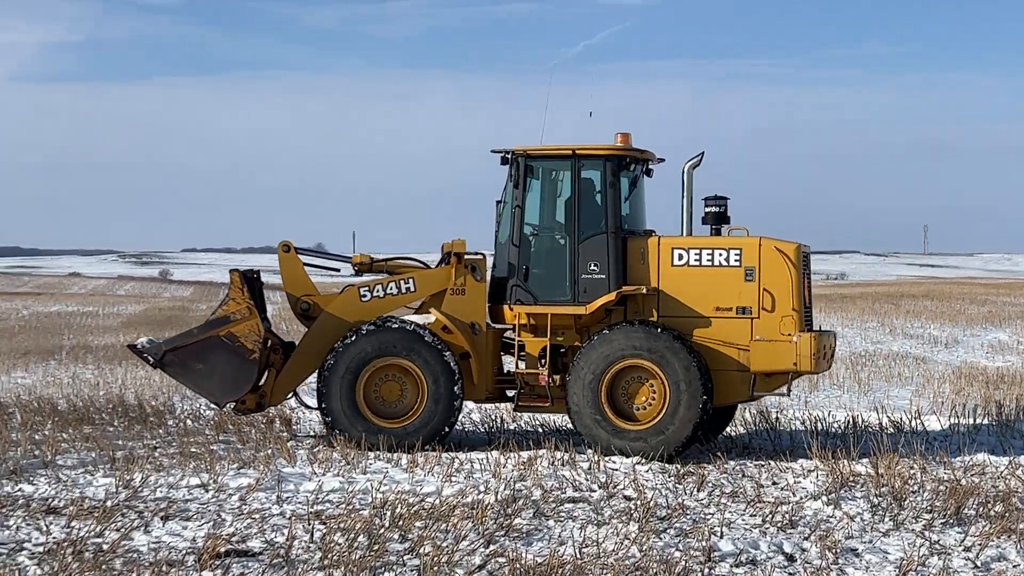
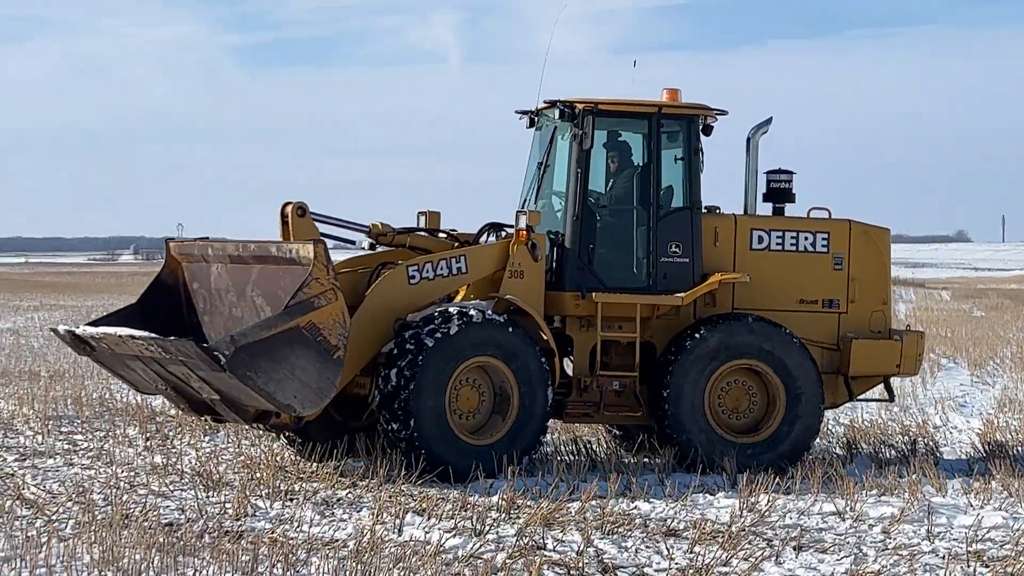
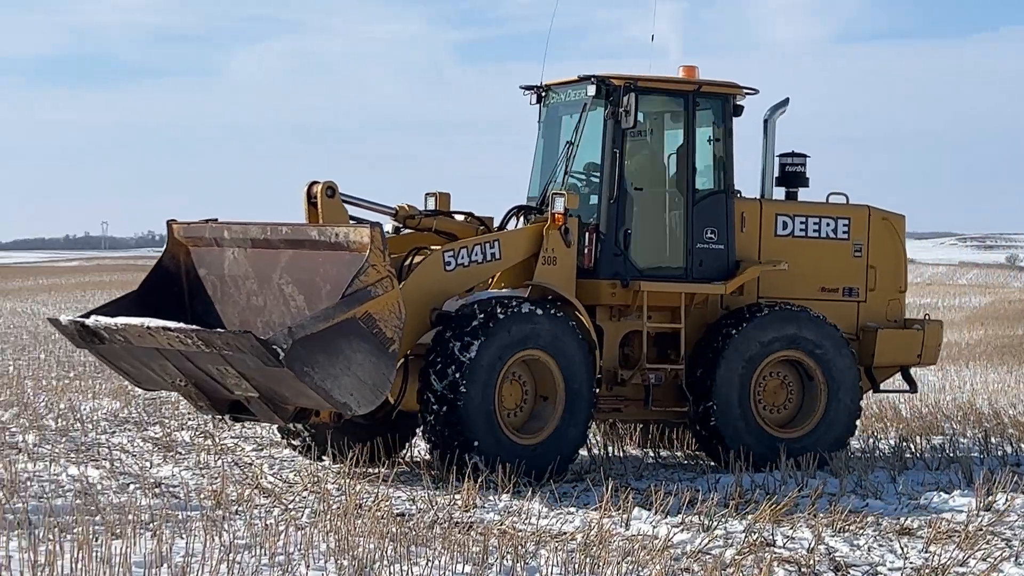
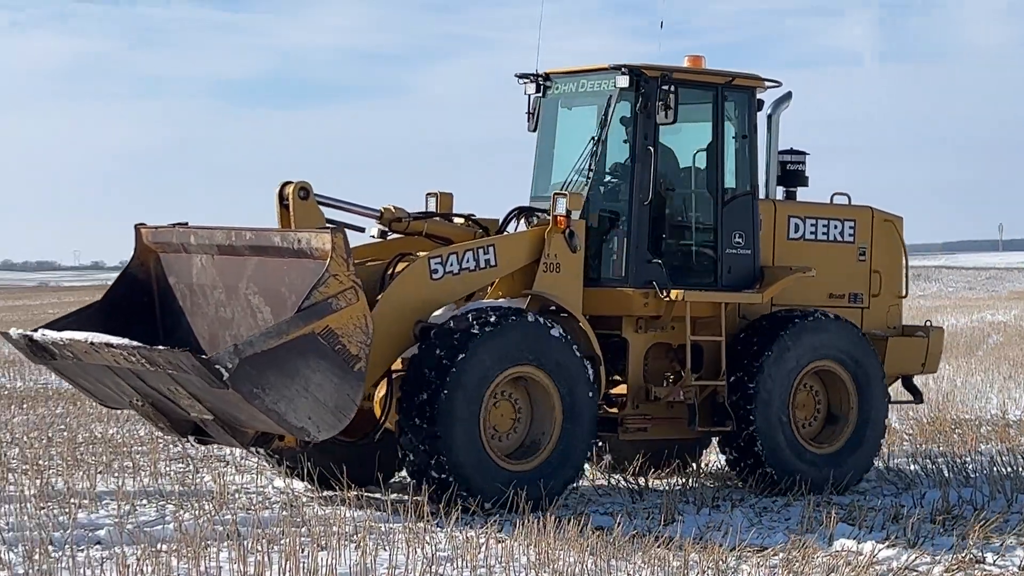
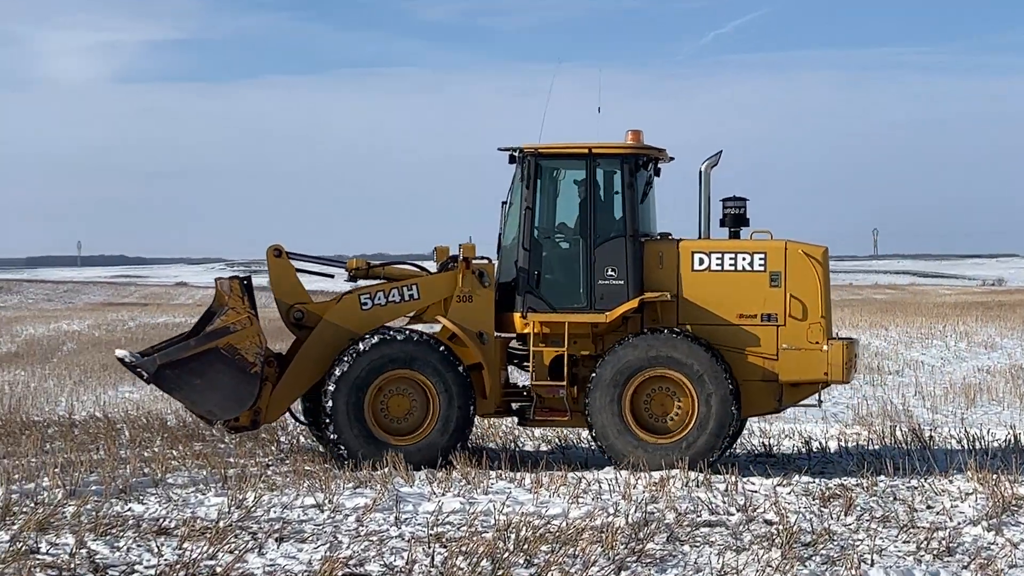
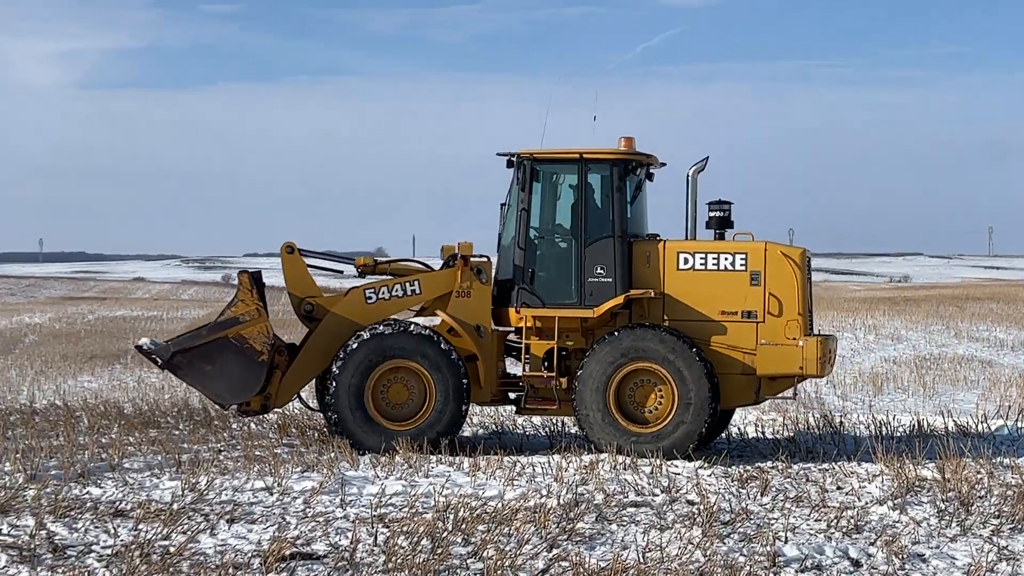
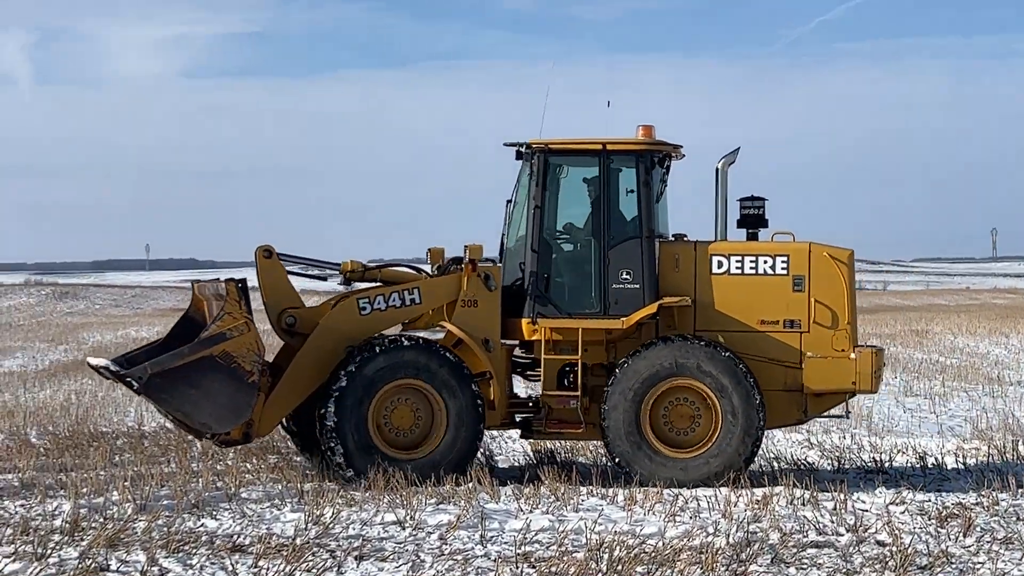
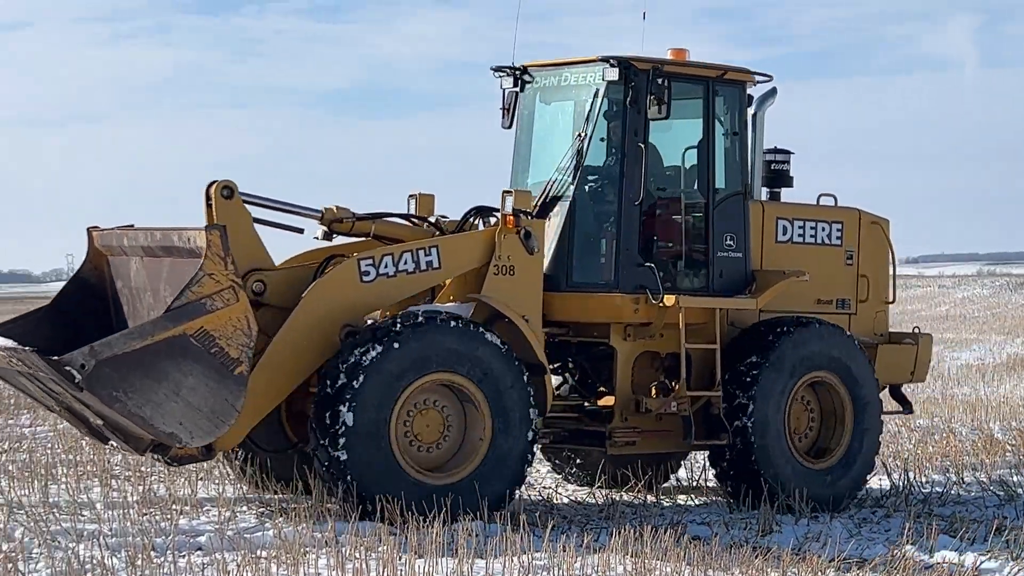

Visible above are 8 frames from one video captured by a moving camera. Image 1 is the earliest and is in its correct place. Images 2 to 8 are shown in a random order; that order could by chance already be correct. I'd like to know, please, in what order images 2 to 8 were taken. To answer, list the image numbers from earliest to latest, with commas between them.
6, 5, 7, 2, 3, 4, 8
